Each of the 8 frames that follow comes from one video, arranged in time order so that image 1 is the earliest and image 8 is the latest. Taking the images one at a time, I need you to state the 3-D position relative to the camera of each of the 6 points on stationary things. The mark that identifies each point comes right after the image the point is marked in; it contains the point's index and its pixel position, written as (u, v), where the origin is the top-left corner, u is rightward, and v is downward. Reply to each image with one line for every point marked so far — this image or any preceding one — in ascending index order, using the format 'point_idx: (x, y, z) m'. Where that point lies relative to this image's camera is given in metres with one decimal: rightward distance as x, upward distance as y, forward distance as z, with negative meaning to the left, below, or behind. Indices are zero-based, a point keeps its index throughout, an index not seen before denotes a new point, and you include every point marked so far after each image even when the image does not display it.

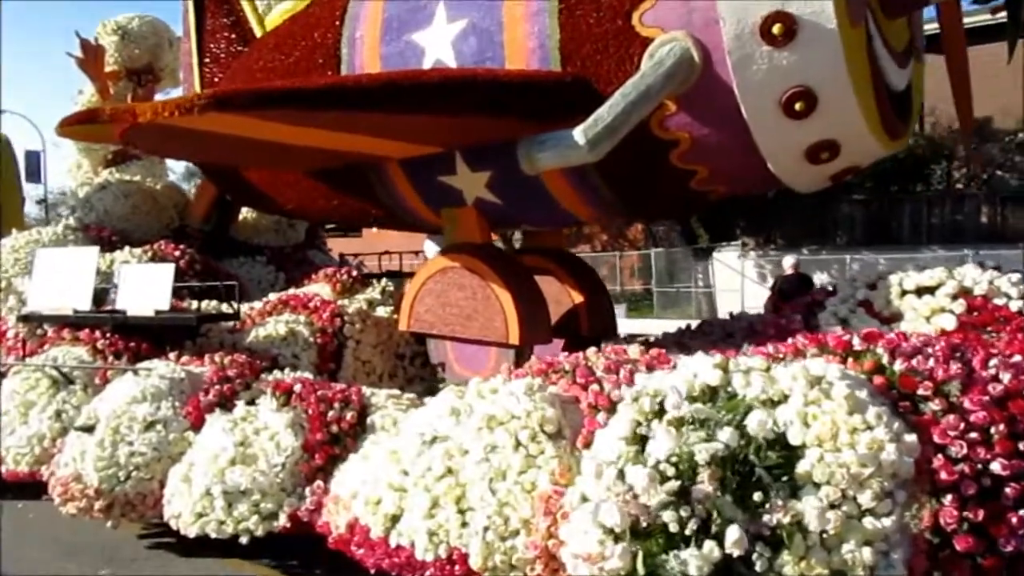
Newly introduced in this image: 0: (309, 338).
0: (-1.4, -0.3, +6.1) m
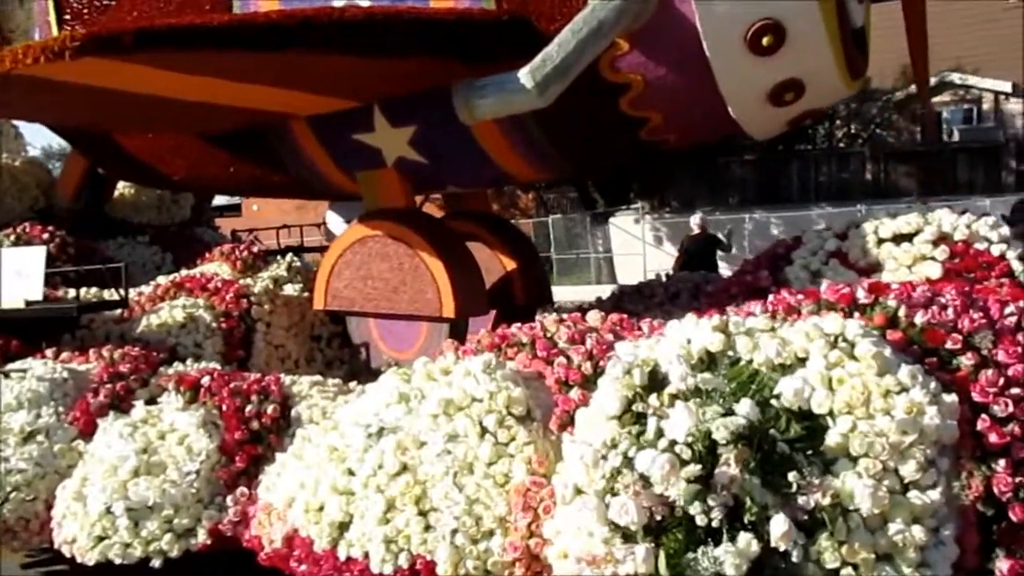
0: (-1.8, -0.2, +5.3) m
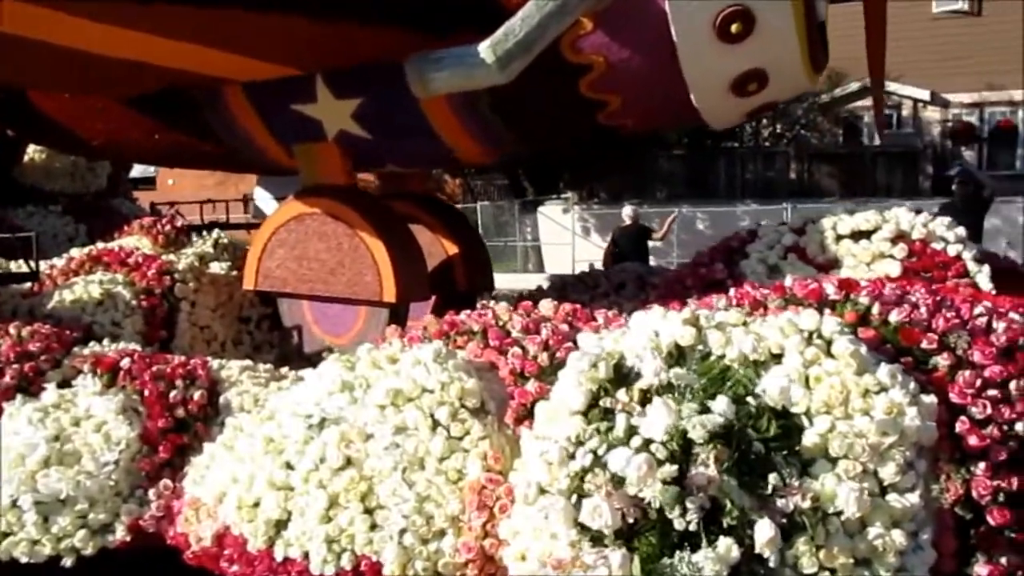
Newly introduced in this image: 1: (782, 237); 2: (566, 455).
0: (-2.1, -0.1, +5.0) m
1: (+1.3, +0.2, +4.2) m
2: (+0.2, -0.5, +2.6) m
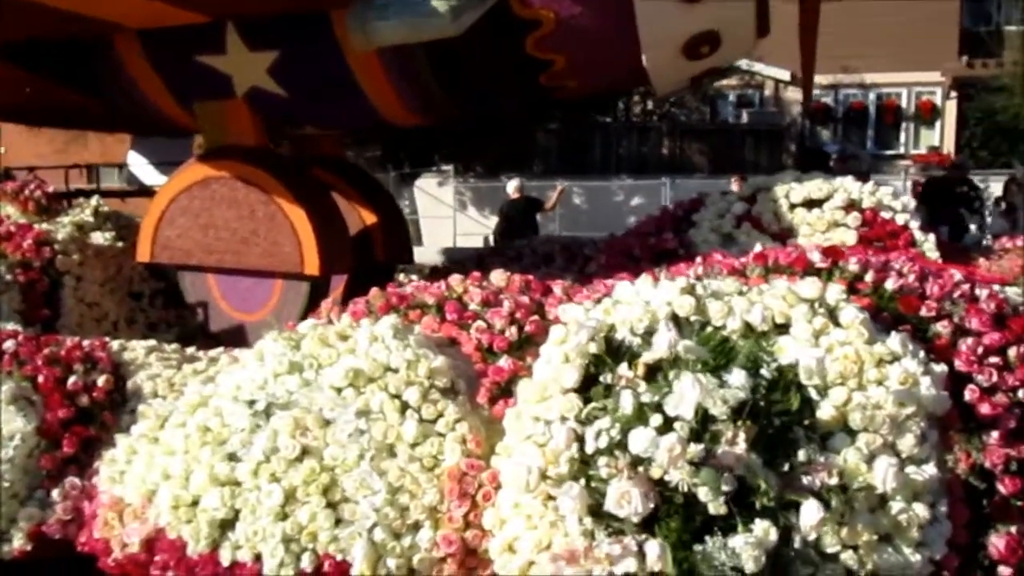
0: (-2.5, +0.1, +4.3) m
1: (+1.0, +0.4, +4.1) m
2: (+0.2, -0.4, +2.4) m
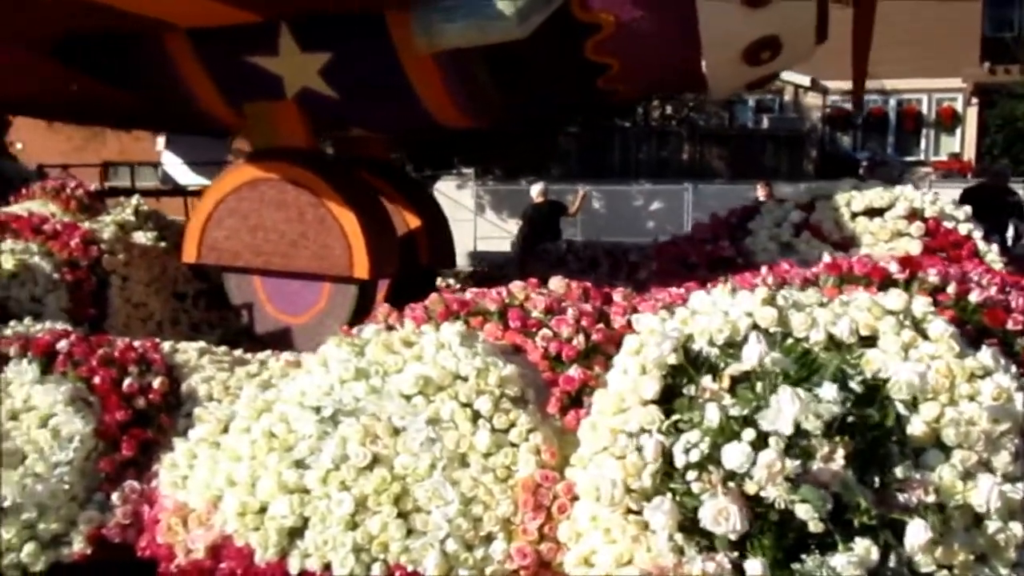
0: (-2.2, +0.1, +4.3) m
1: (+1.3, +0.3, +4.1) m
2: (+0.4, -0.4, +2.4) m
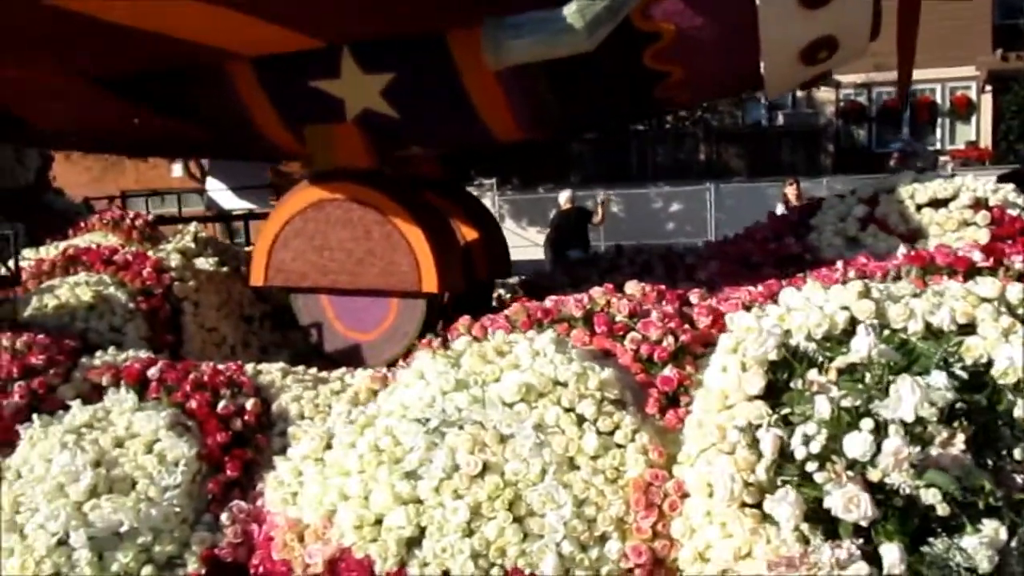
0: (-1.9, -0.1, +4.4) m
1: (+1.6, +0.4, +4.1) m
2: (+0.7, -0.4, +2.4) m
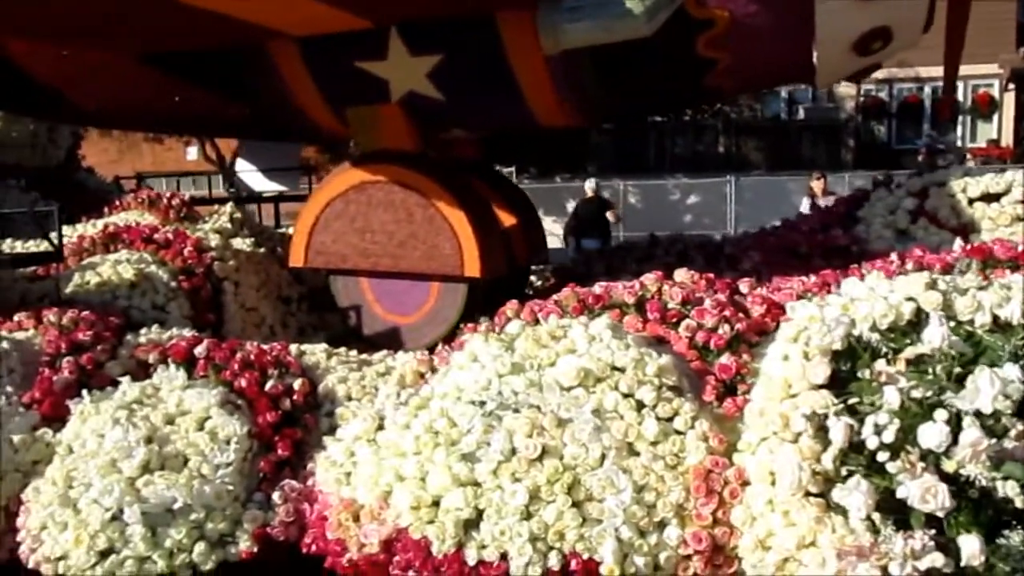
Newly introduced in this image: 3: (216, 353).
0: (-1.7, 0.0, +4.4) m
1: (+1.8, +0.4, +4.1) m
2: (+0.9, -0.4, +2.4) m
3: (-1.2, -0.3, +3.6) m
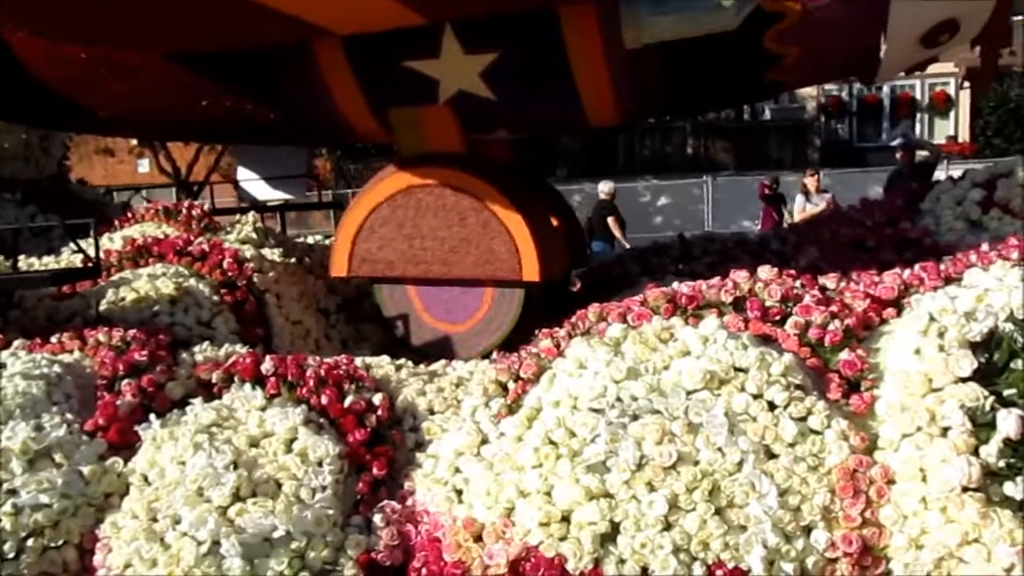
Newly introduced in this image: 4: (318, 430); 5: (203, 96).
0: (-1.4, -0.1, +4.2) m
1: (+2.1, +0.4, +4.1) m
2: (+1.3, -0.4, +2.4) m
3: (-0.8, -0.3, +3.4) m
4: (-0.7, -0.5, +3.2) m
5: (-1.6, +1.0, +4.7) m
